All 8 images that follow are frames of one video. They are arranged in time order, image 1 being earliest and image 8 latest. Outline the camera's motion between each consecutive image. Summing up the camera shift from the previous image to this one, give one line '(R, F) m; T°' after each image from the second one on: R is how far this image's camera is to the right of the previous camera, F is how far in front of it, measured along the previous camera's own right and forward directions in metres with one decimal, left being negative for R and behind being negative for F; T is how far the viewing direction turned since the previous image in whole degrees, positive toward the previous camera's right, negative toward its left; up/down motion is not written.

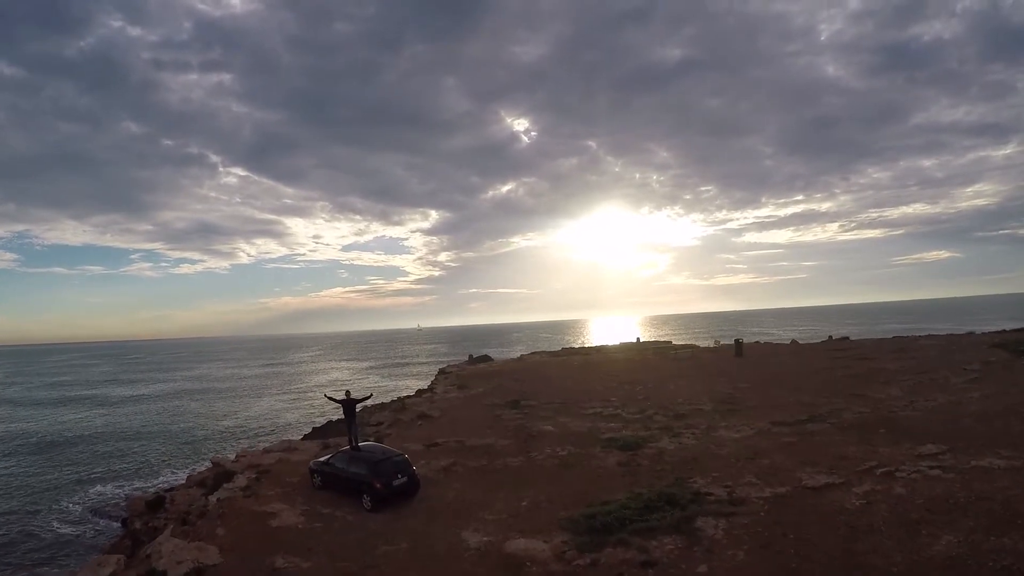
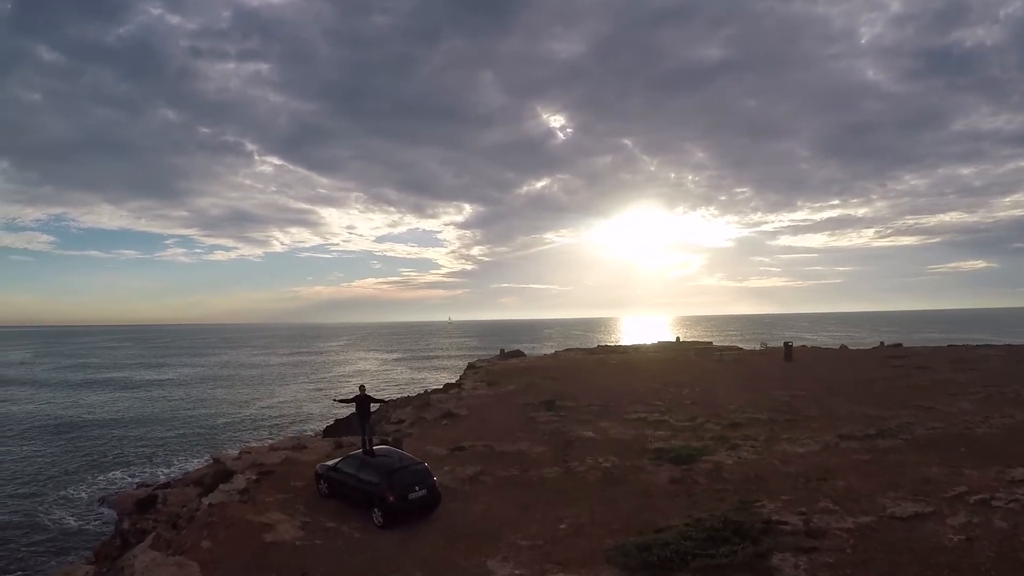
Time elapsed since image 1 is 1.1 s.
(-0.3, +2.1) m; -3°
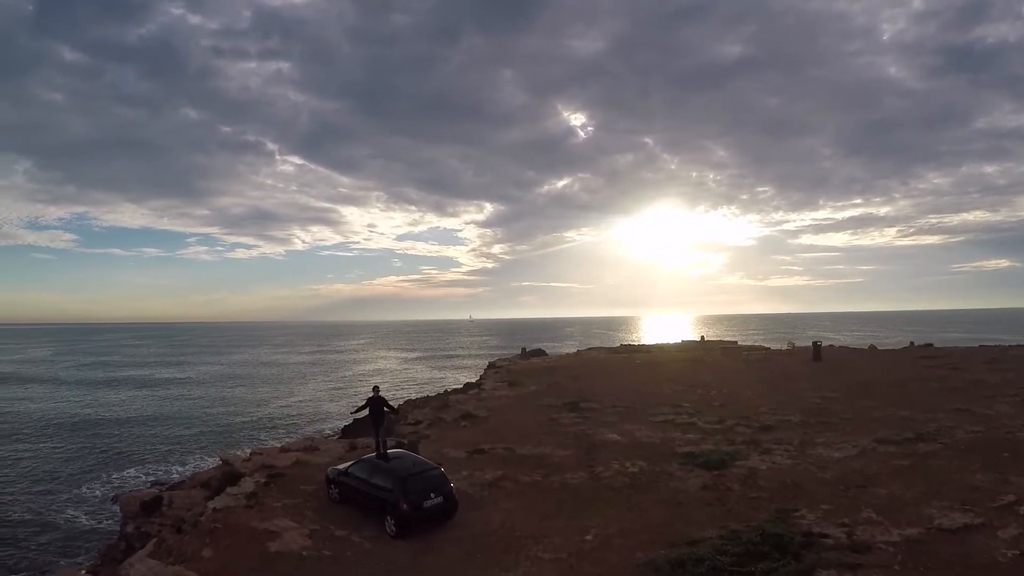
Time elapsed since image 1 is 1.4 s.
(-0.1, +0.8) m; -2°
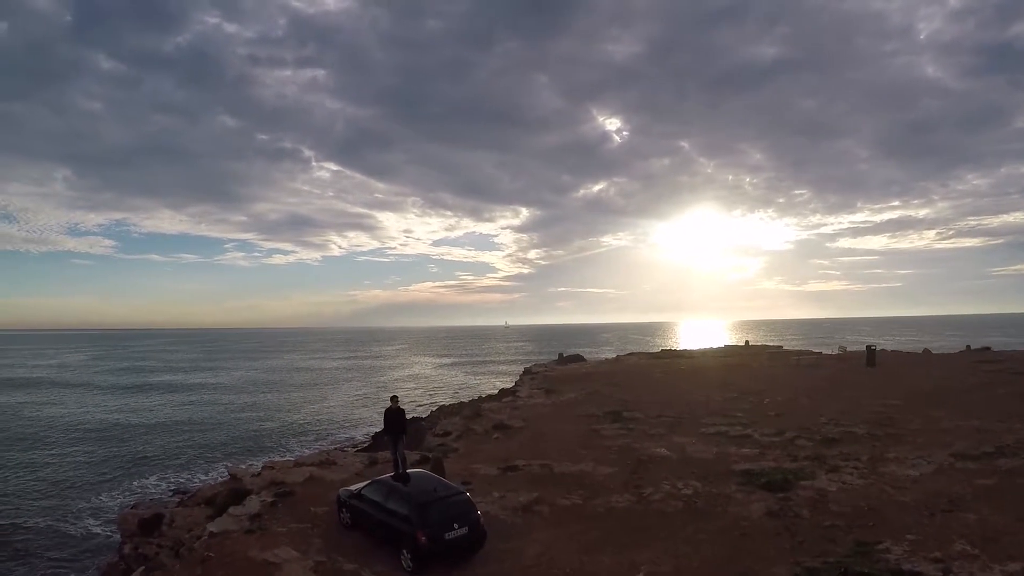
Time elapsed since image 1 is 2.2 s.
(-0.1, +1.5) m; -3°
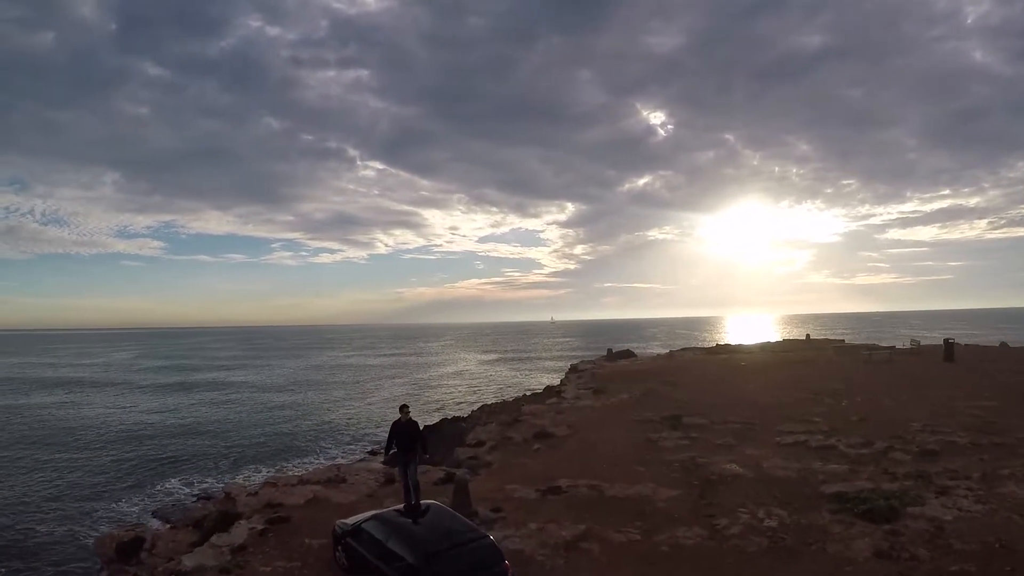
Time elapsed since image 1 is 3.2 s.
(0.0, +2.1) m; -4°
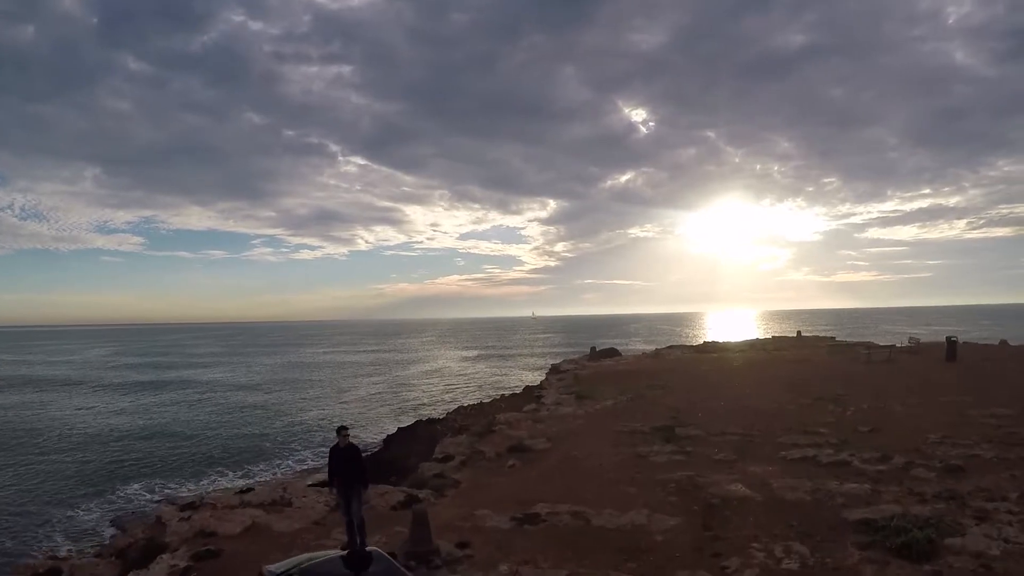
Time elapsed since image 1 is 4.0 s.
(+0.3, +1.8) m; +1°
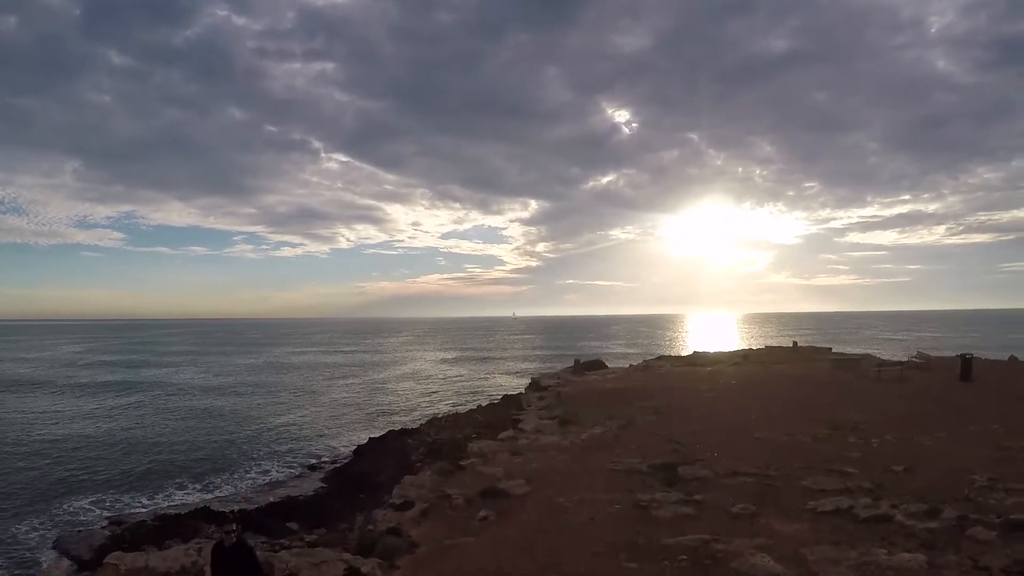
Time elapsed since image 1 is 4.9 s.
(+0.2, +2.4) m; +1°
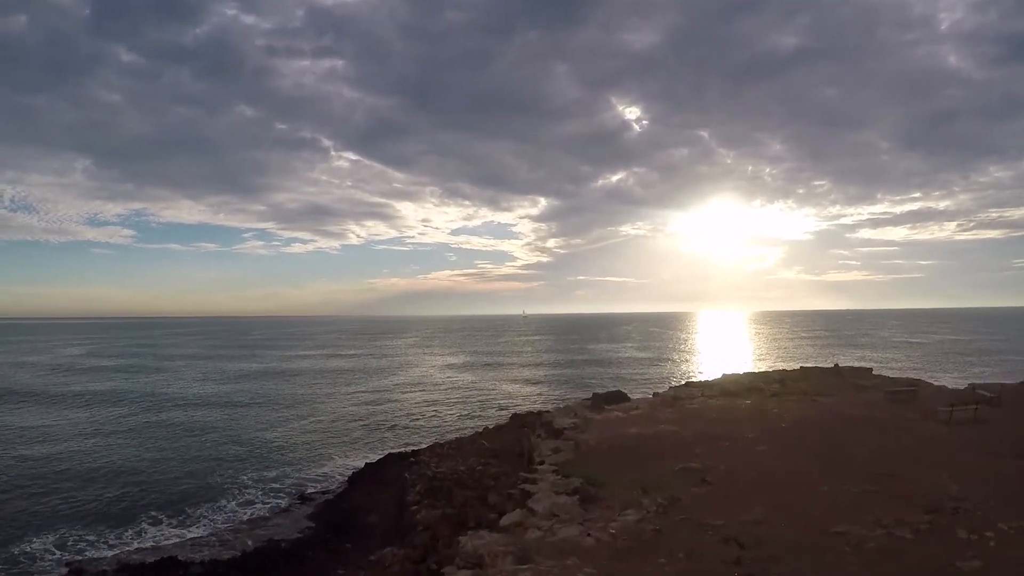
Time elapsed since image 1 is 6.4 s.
(+0.1, +3.6) m; -1°
